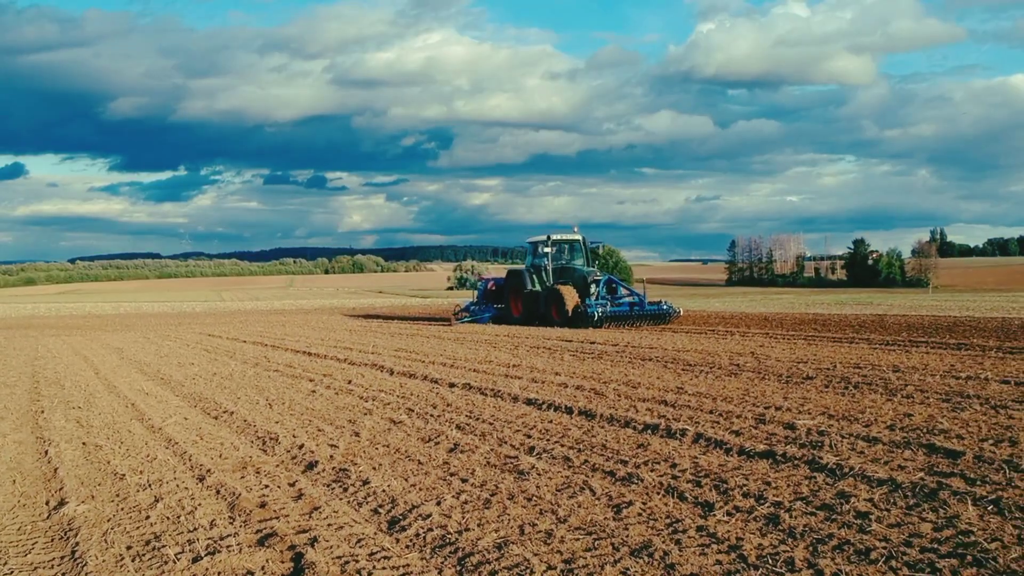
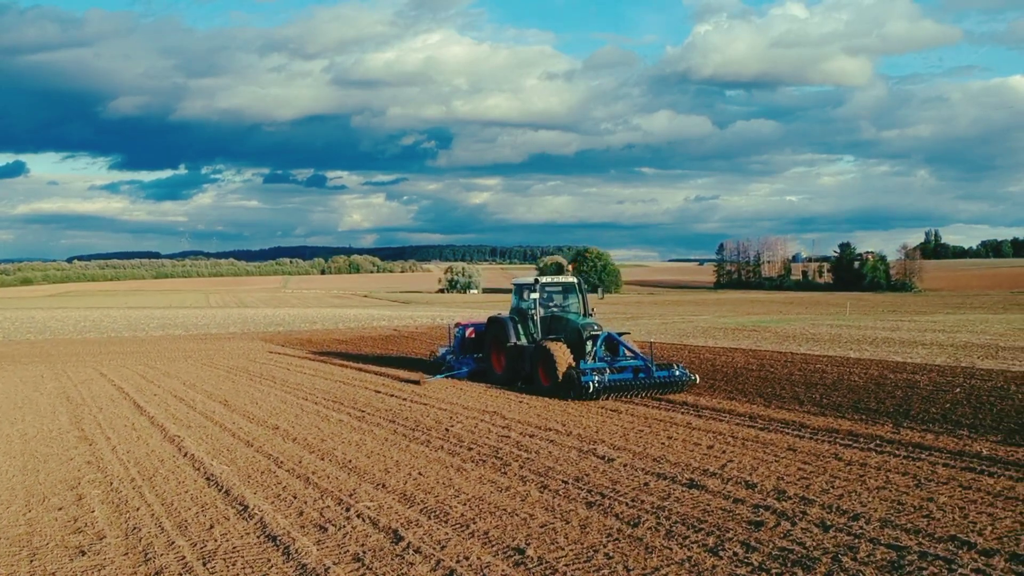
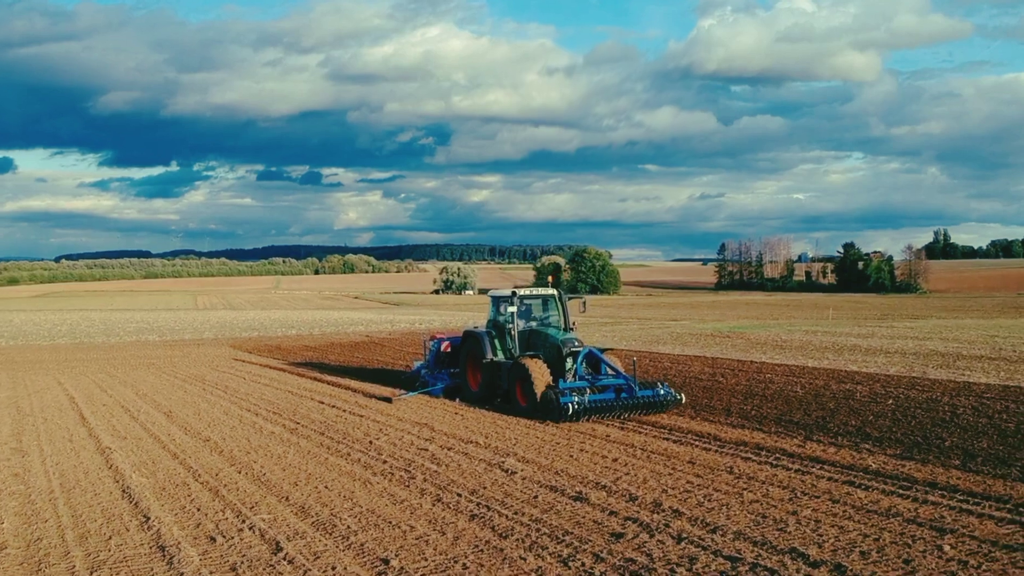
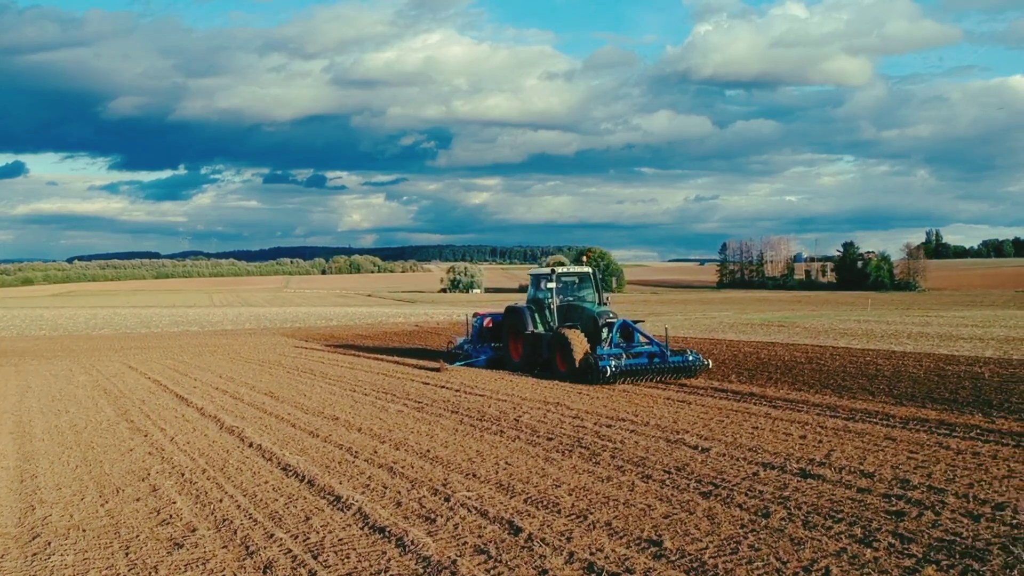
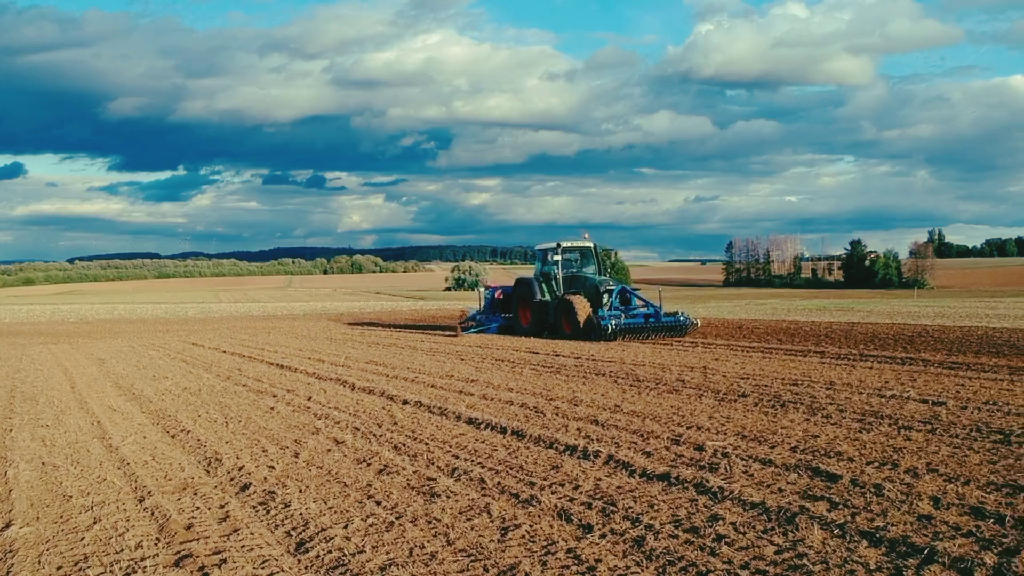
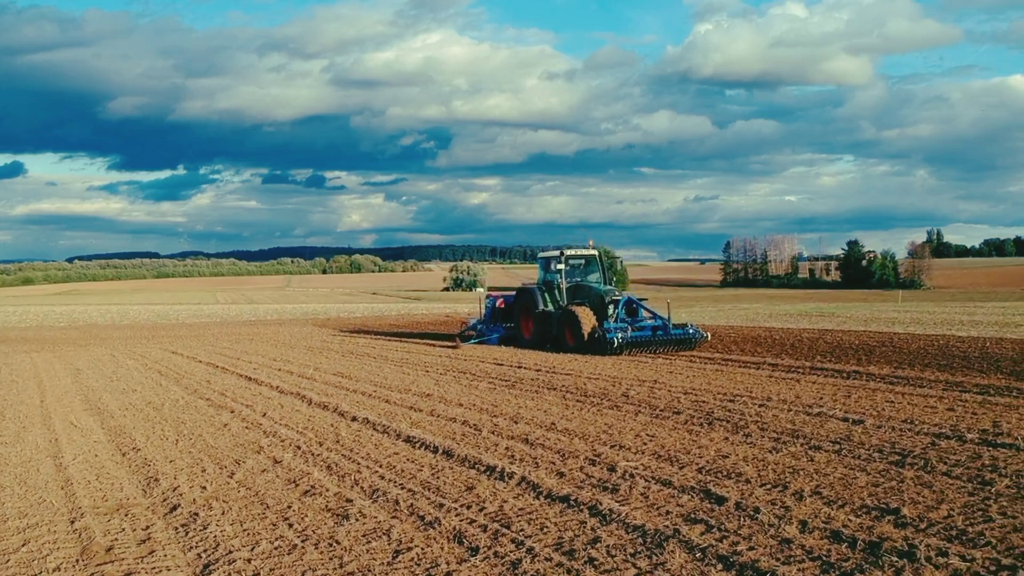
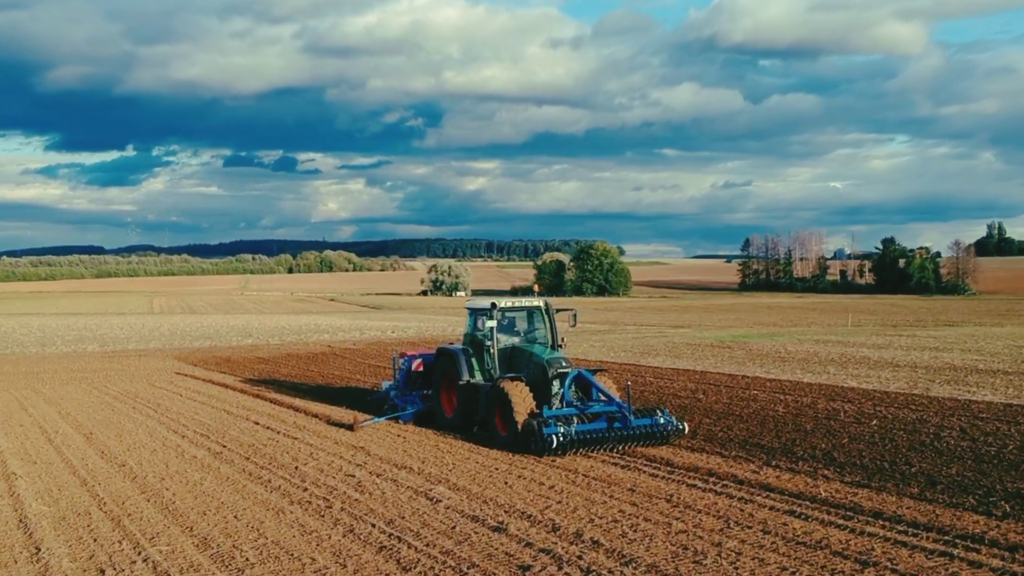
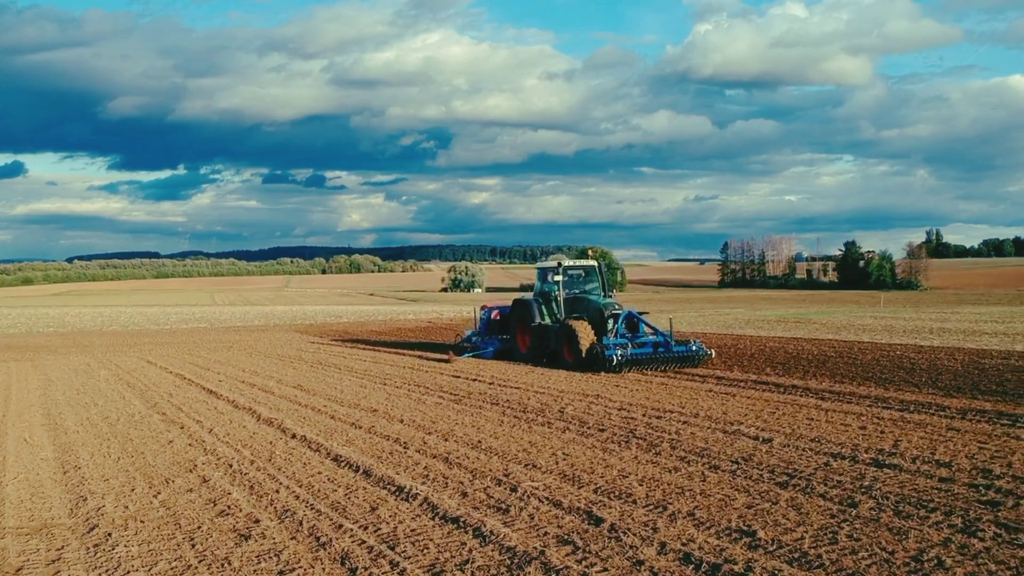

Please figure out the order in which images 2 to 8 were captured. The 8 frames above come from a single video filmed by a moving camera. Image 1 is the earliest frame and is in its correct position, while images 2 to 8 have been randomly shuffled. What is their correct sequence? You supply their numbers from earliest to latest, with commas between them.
5, 6, 8, 4, 2, 3, 7
